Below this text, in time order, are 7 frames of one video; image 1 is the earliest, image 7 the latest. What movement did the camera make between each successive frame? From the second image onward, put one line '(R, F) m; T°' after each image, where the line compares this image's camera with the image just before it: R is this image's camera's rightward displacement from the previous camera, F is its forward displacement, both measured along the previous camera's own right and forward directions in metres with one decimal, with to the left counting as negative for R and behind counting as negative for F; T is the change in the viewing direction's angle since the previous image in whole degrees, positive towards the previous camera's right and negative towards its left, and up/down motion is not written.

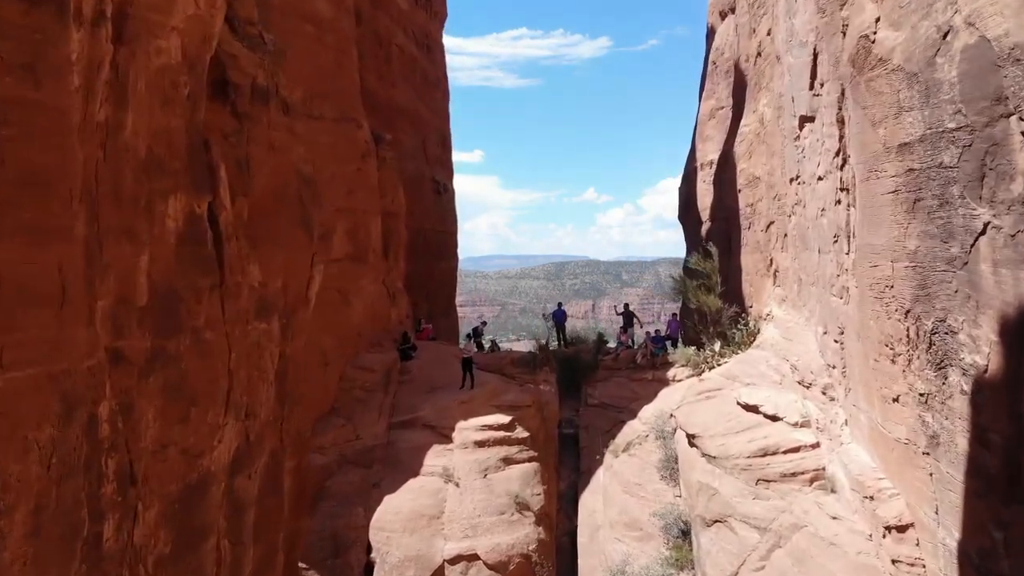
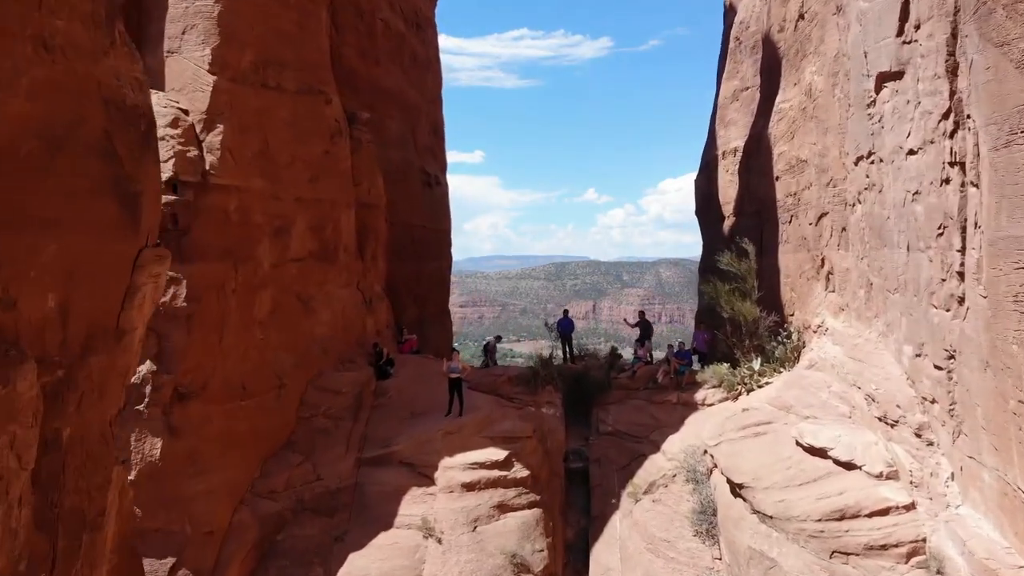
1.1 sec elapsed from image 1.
(0.0, +2.2) m; 0°
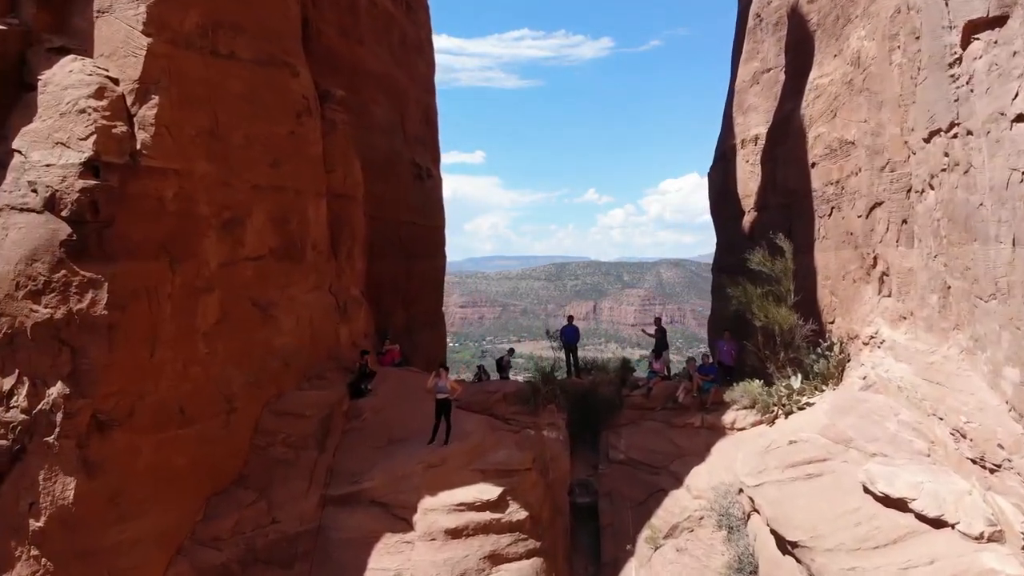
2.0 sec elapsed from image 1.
(0.0, +1.6) m; 0°
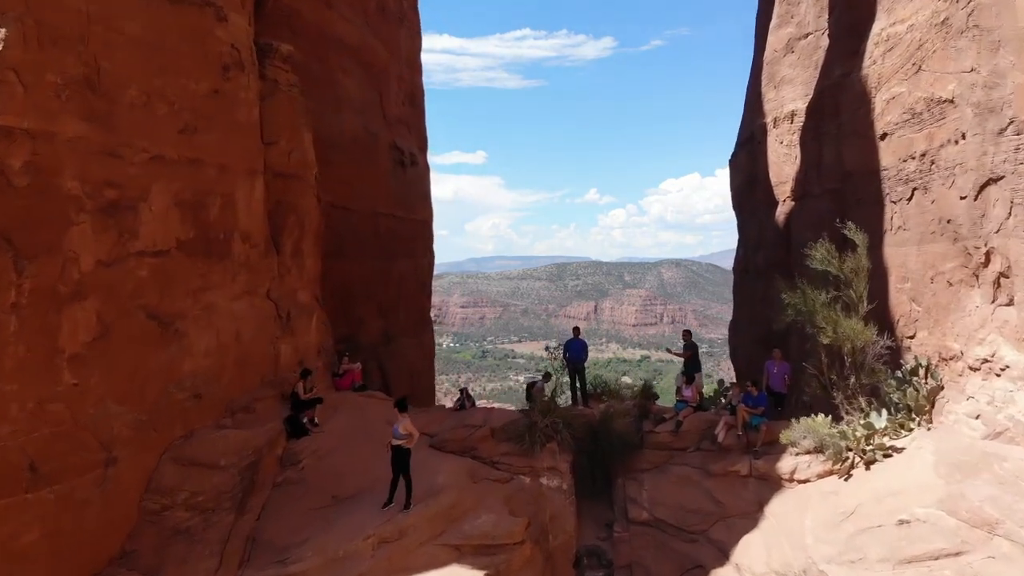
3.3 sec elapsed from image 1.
(+0.1, +2.3) m; 0°
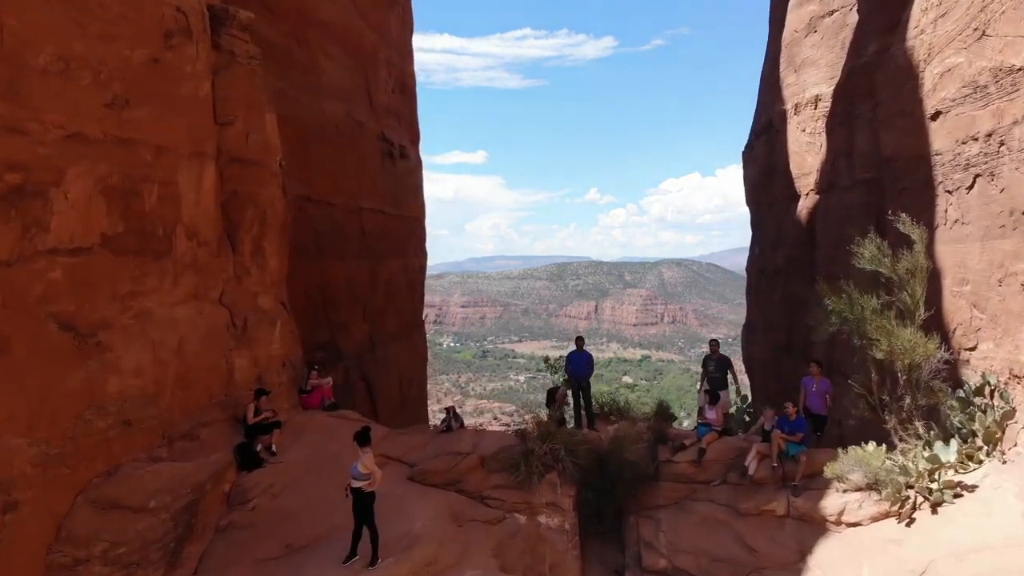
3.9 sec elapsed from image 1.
(0.0, +1.1) m; 0°
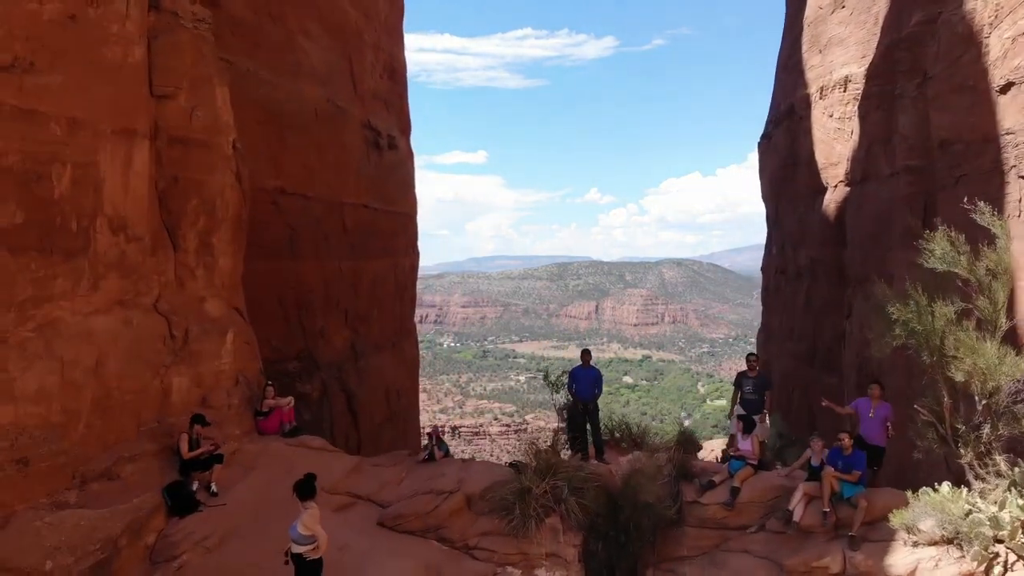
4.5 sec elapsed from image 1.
(0.0, +1.1) m; 0°
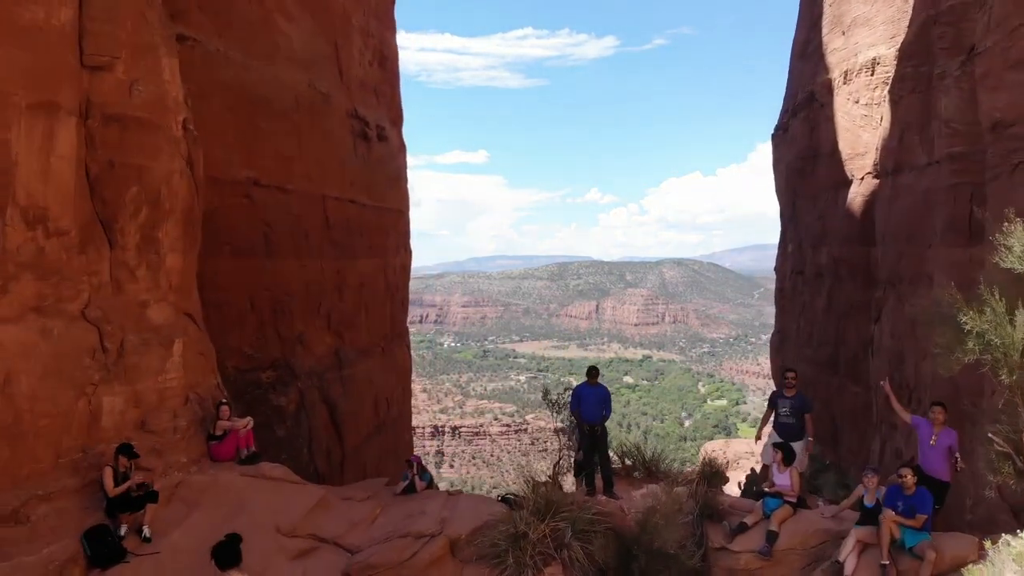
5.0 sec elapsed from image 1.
(0.0, +0.9) m; 0°
